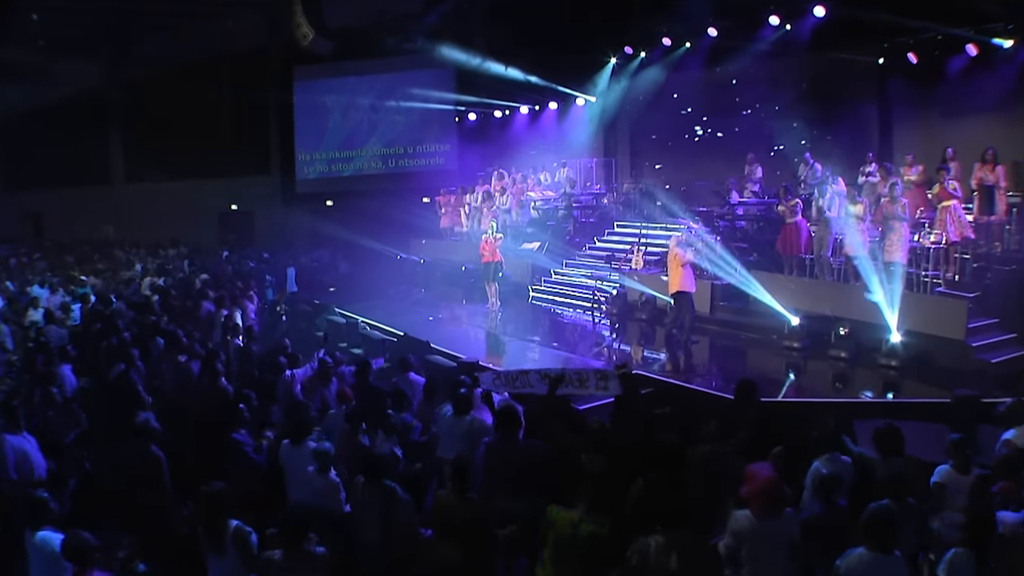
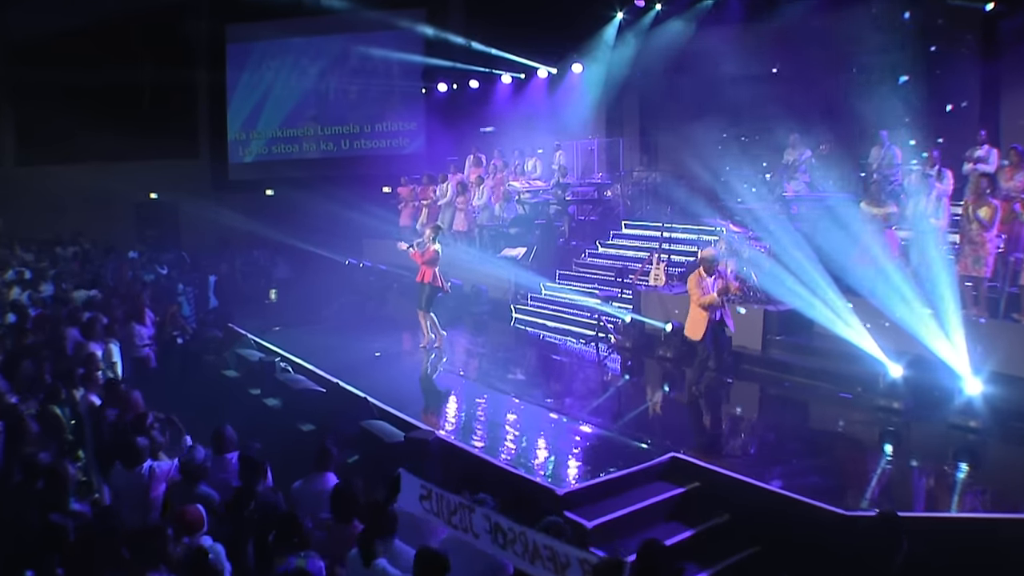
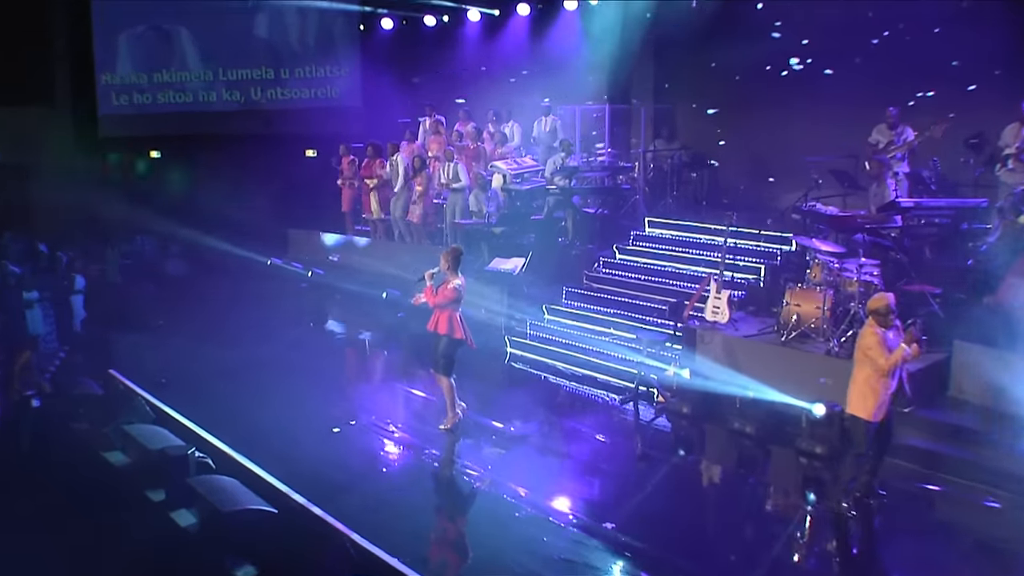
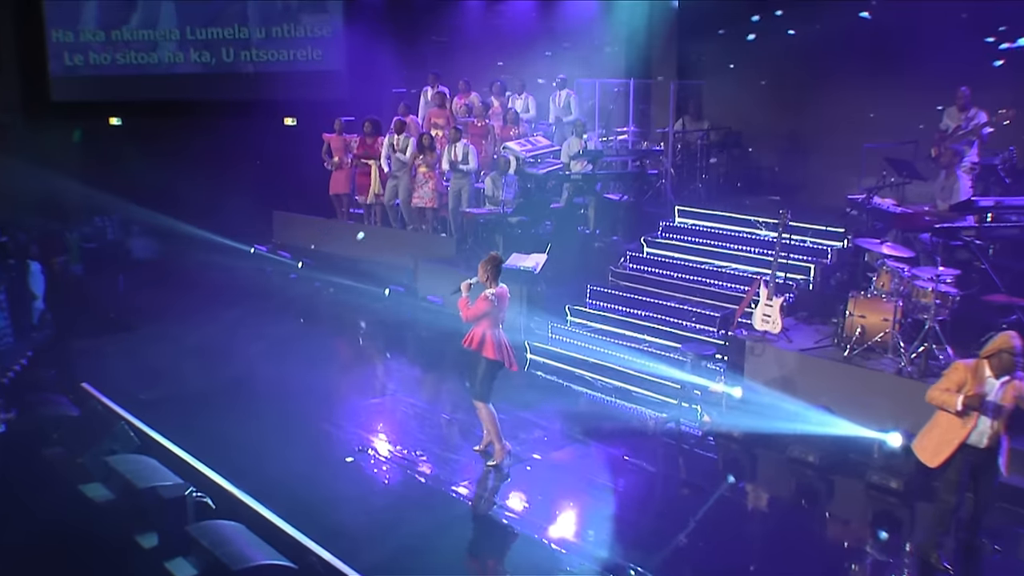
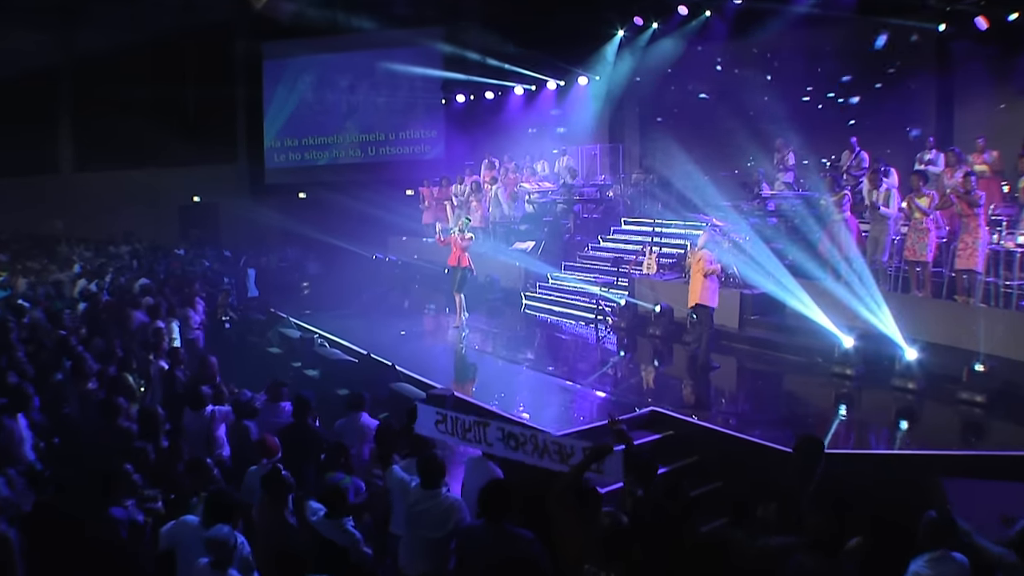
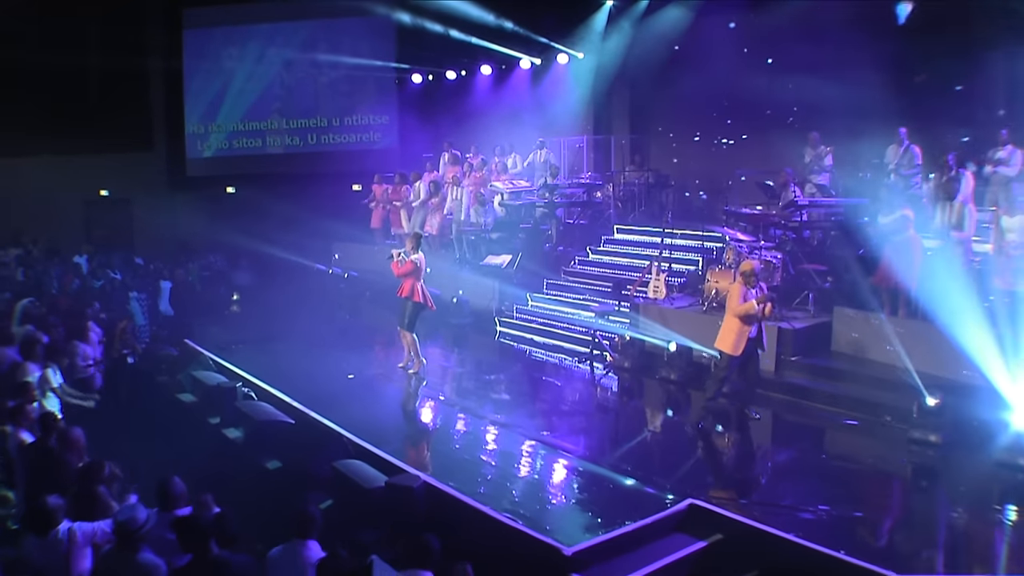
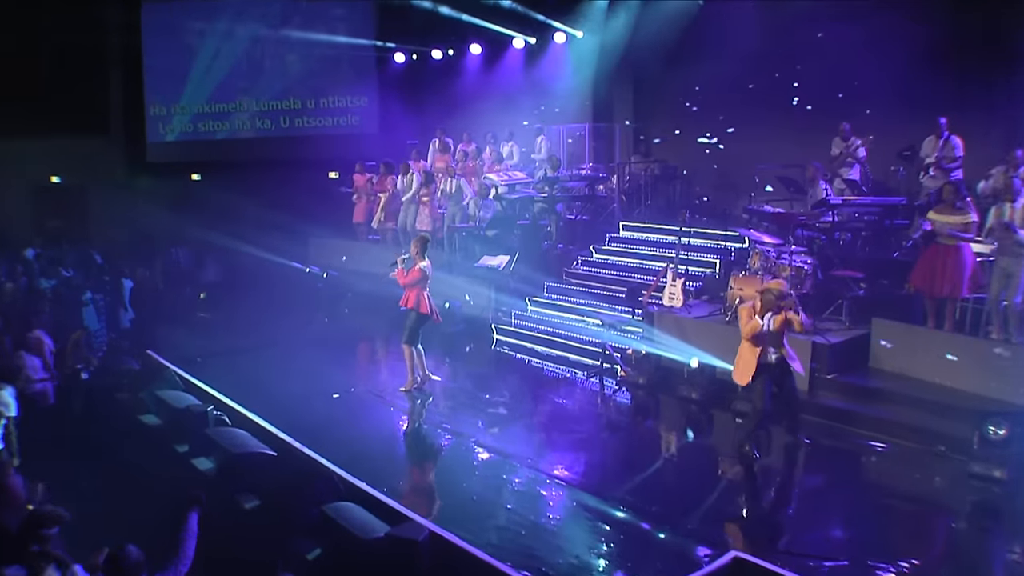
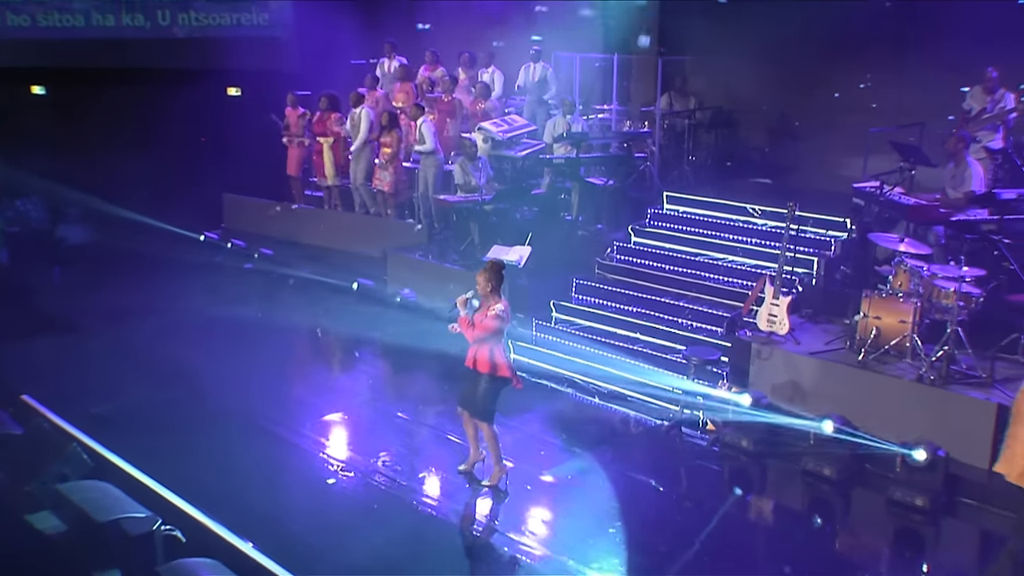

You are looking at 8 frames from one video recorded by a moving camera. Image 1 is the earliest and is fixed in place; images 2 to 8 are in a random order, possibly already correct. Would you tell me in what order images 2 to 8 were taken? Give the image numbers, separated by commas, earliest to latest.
5, 2, 6, 7, 3, 4, 8
